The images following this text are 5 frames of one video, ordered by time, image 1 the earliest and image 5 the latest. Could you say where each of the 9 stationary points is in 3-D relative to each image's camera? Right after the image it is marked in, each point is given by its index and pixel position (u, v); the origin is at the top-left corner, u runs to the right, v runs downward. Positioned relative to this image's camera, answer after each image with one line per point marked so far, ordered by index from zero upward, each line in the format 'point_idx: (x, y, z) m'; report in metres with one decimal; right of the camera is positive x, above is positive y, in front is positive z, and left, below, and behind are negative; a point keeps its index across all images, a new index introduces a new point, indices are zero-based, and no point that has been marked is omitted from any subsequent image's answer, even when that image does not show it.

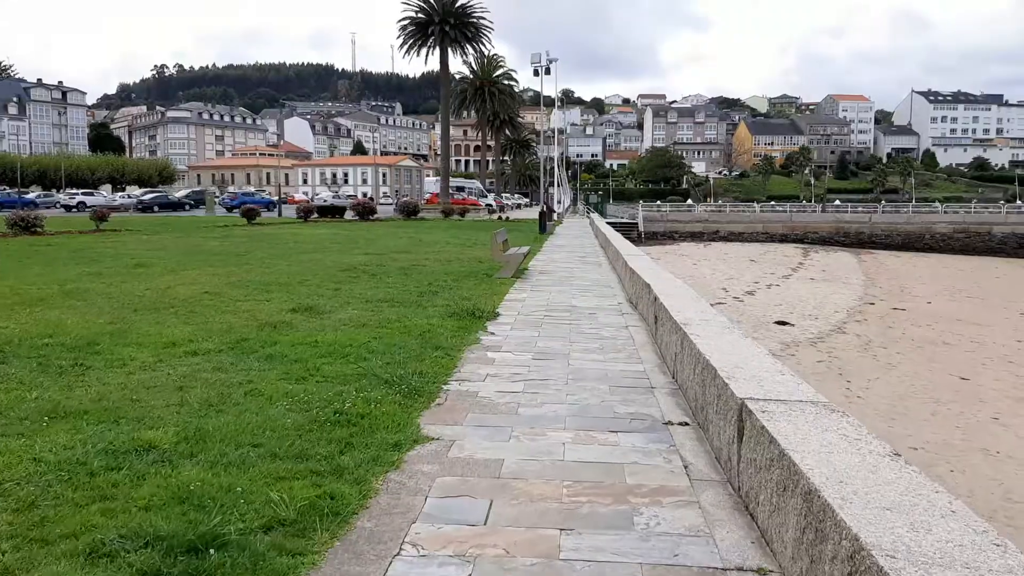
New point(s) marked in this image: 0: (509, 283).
0: (0.0, +0.1, +12.4) m
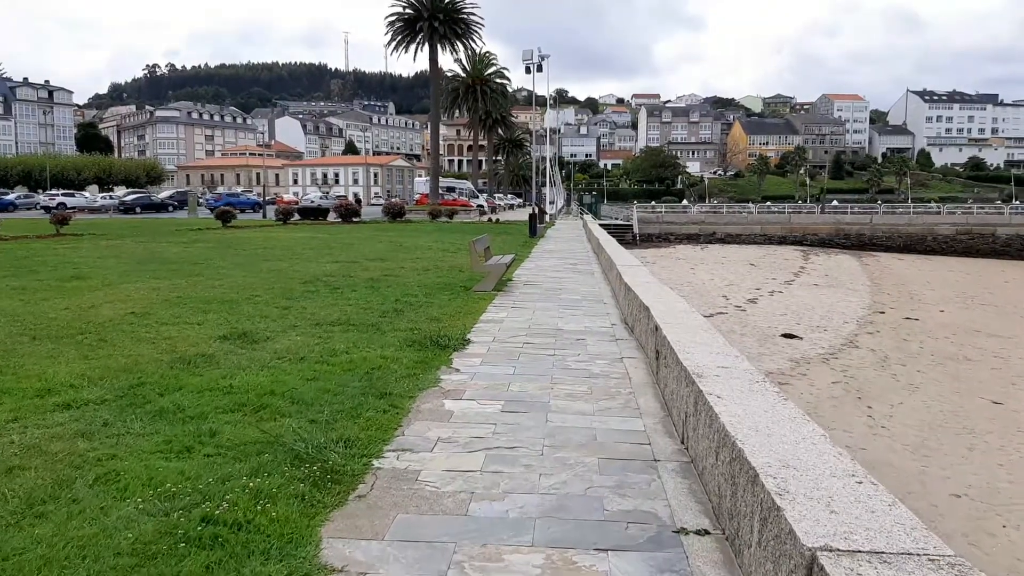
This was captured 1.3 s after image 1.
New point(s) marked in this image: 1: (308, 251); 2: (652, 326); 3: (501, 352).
0: (-0.3, -0.1, +11.0) m
1: (-4.5, +0.8, +19.0) m
2: (+1.1, -0.3, +6.7) m
3: (-0.1, -0.5, +7.2) m
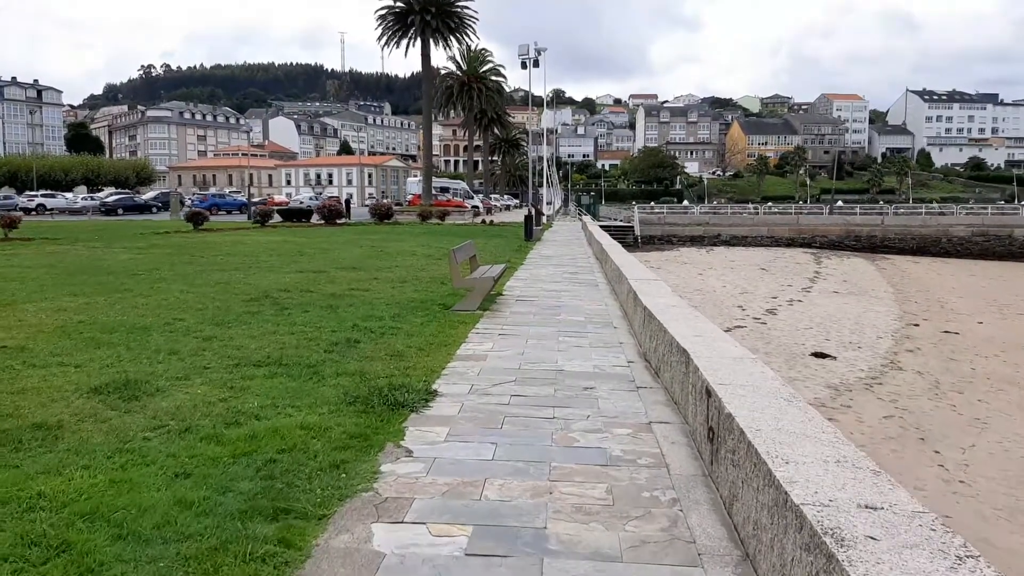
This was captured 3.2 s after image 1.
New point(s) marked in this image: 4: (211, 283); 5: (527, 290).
0: (-0.4, -0.3, +8.9) m
1: (-4.6, +0.6, +16.8) m
2: (+1.0, -0.5, +4.6) m
3: (-0.2, -0.7, +5.0) m
4: (-4.1, +0.1, +11.9) m
5: (+0.2, 0.0, +12.0) m
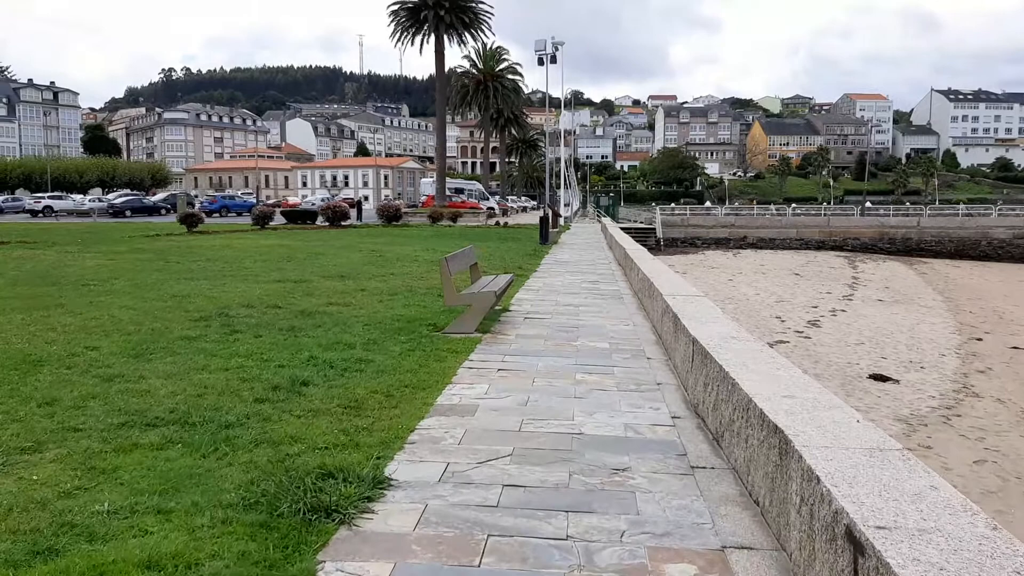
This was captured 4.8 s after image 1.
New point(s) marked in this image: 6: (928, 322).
0: (-0.4, -0.5, +7.0) m
1: (-4.4, +0.4, +15.1) m
2: (+0.9, -0.7, +2.7) m
3: (-0.2, -0.9, +3.2) m
4: (-4.0, -0.1, +10.1) m
5: (+0.3, -0.2, +10.1) m
6: (+8.8, -0.7, +18.4) m
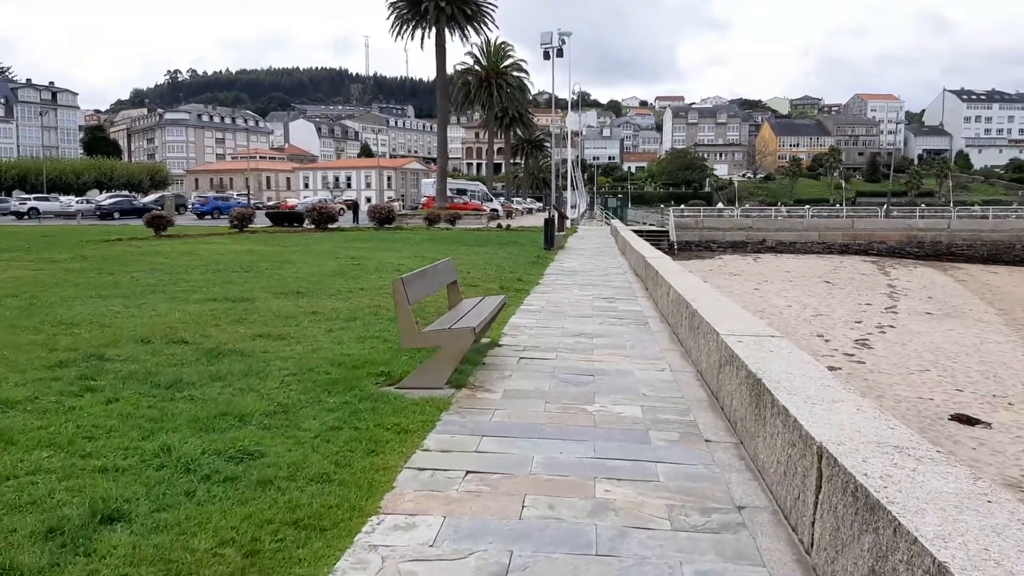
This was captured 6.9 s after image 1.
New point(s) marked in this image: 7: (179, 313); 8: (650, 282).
0: (-0.5, -0.7, +4.6) m
1: (-4.4, +0.2, +12.7) m
2: (+0.8, -0.9, +0.3) m
3: (-0.3, -1.1, +0.7) m
4: (-4.0, -0.3, +7.7) m
5: (+0.2, -0.4, +7.7) m
6: (+8.8, -1.0, +15.9) m
7: (-3.2, -0.2, +8.5) m
8: (+1.7, +0.1, +10.5) m
